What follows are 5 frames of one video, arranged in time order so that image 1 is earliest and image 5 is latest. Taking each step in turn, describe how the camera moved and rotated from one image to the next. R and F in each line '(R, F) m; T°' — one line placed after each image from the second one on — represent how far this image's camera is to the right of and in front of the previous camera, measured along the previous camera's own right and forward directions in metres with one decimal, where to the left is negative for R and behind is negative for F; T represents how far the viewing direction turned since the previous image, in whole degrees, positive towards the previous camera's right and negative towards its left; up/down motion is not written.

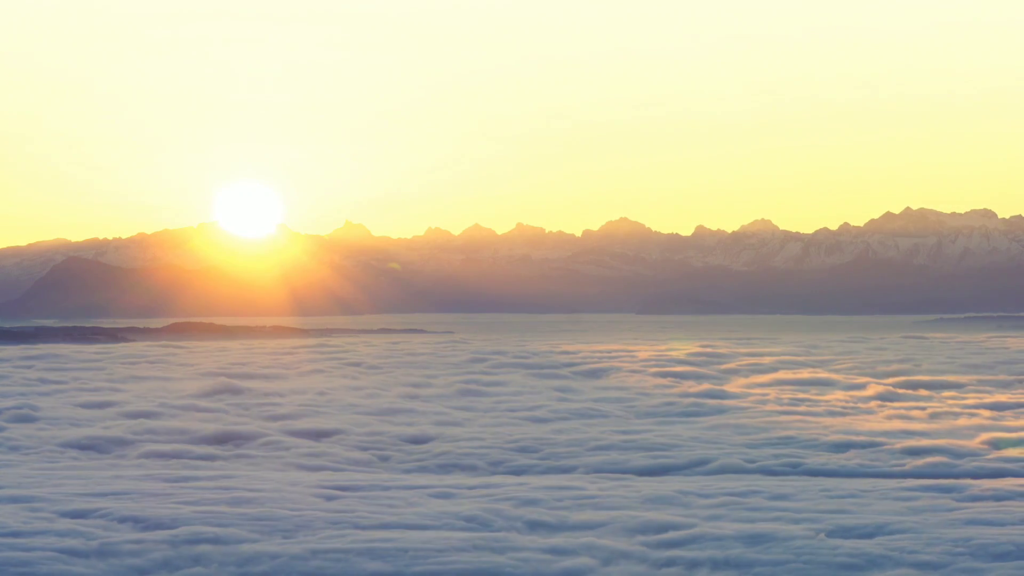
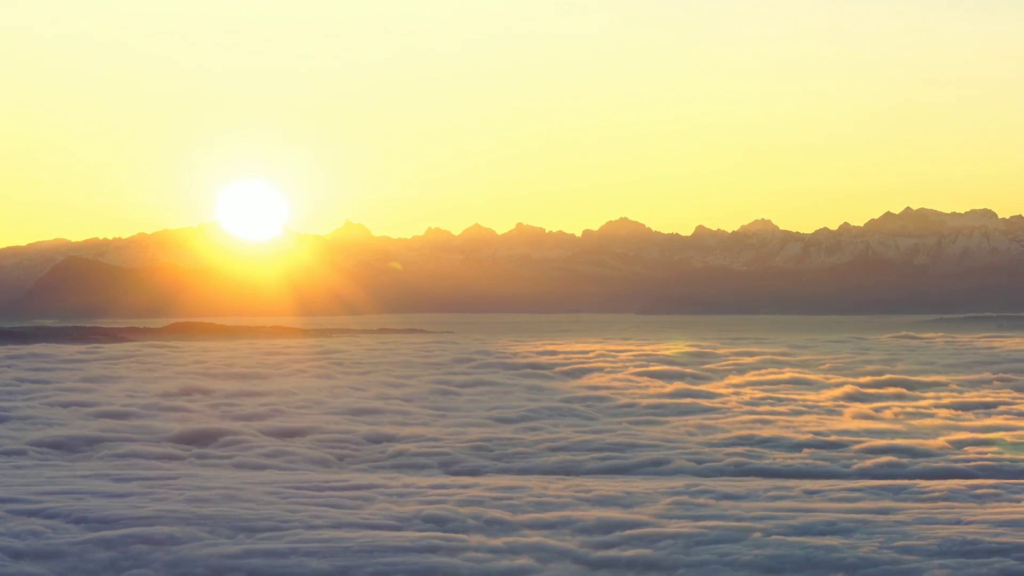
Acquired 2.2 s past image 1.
(+1.9, 0.0) m; 0°
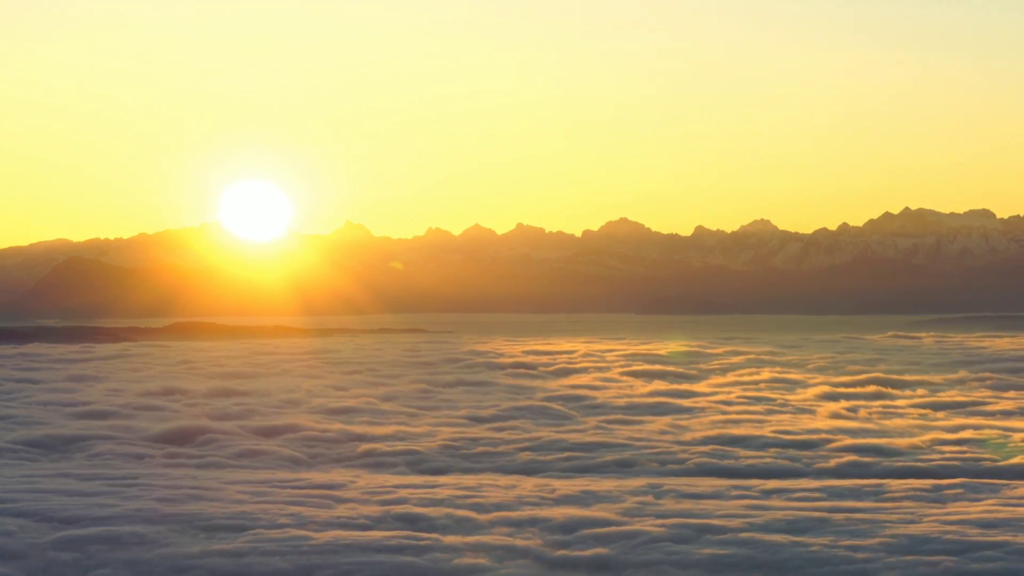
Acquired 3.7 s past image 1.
(+1.3, -0.1) m; 0°
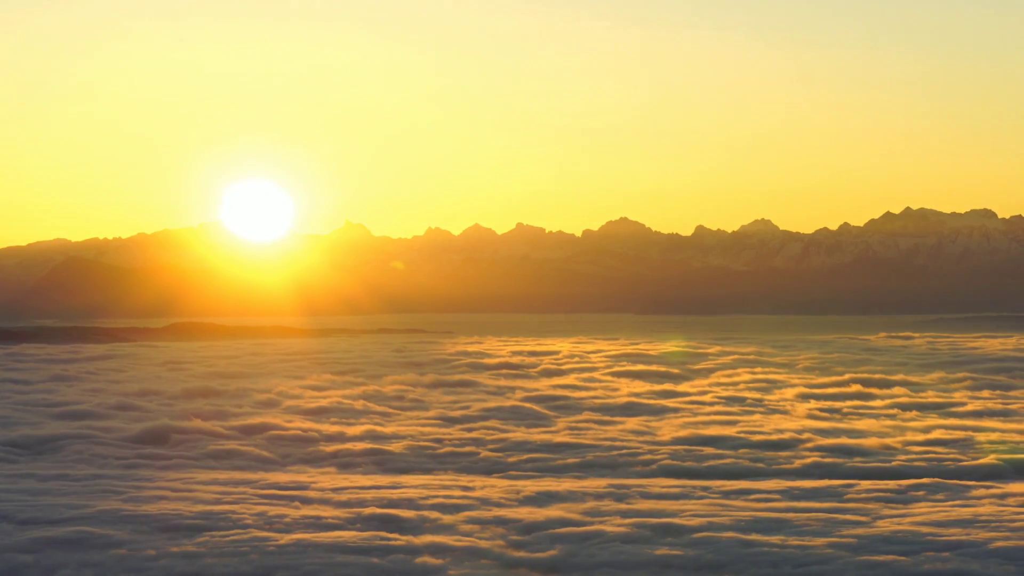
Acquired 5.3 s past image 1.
(+1.3, +0.2) m; 0°
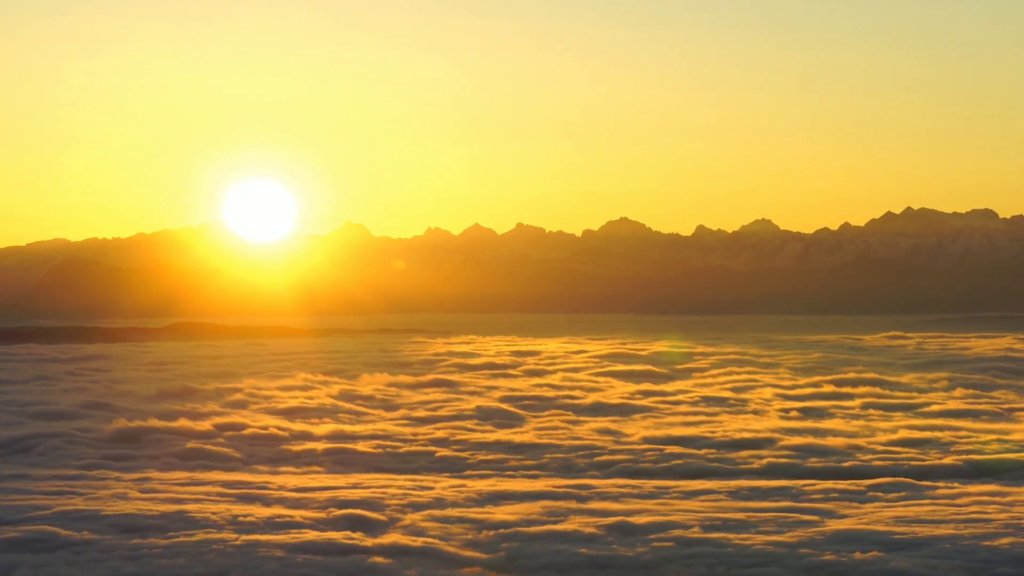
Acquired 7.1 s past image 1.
(+1.6, +0.1) m; 0°
